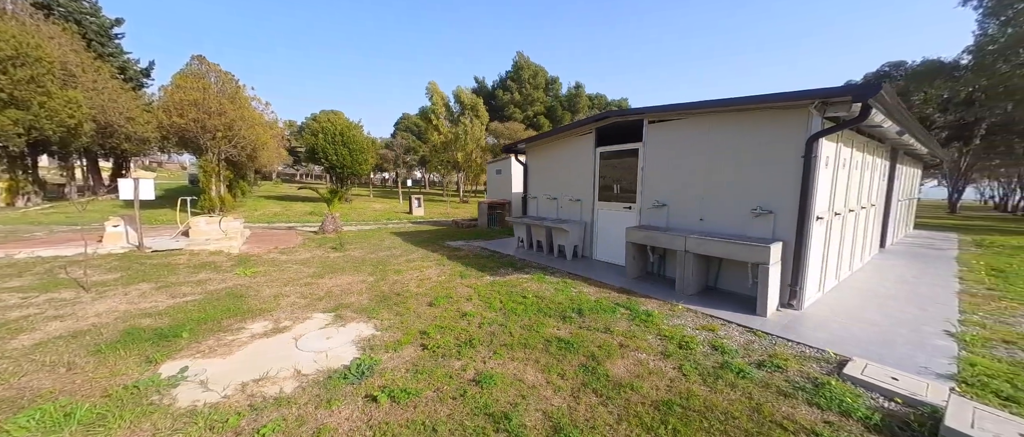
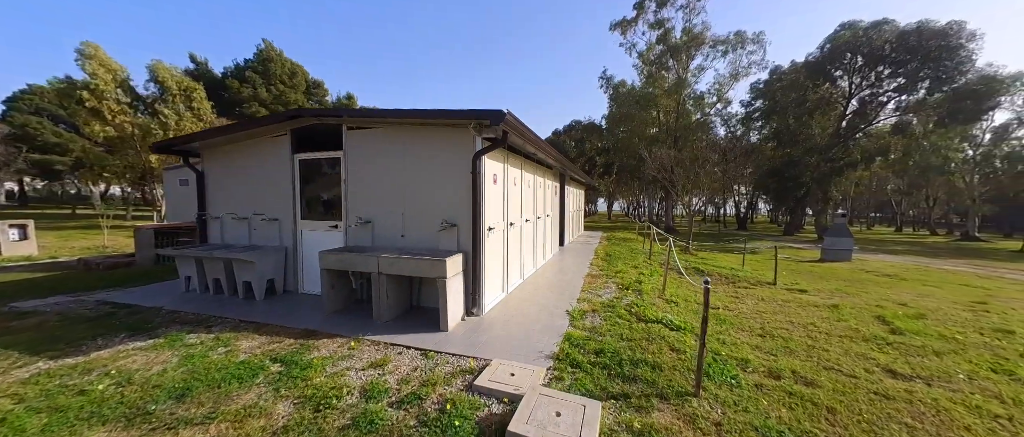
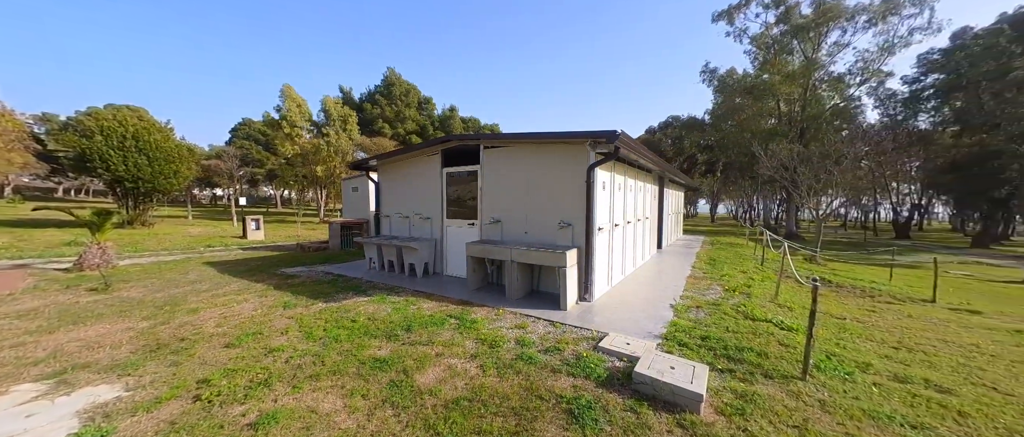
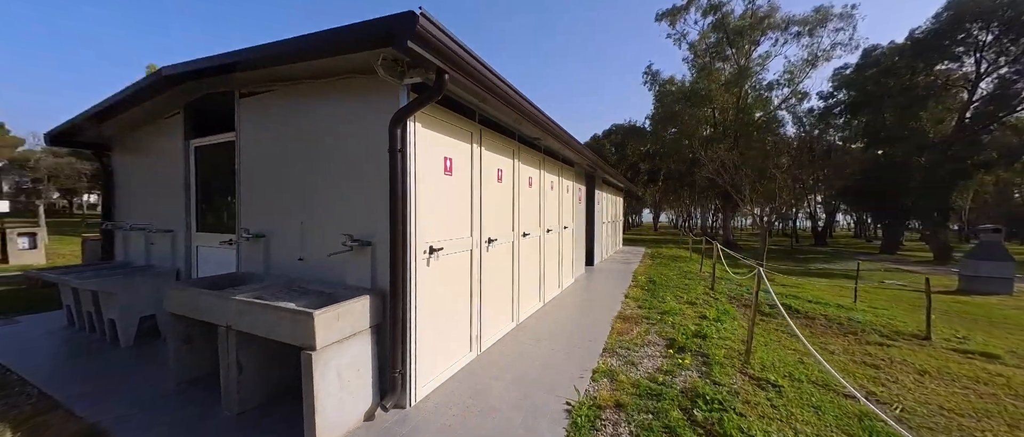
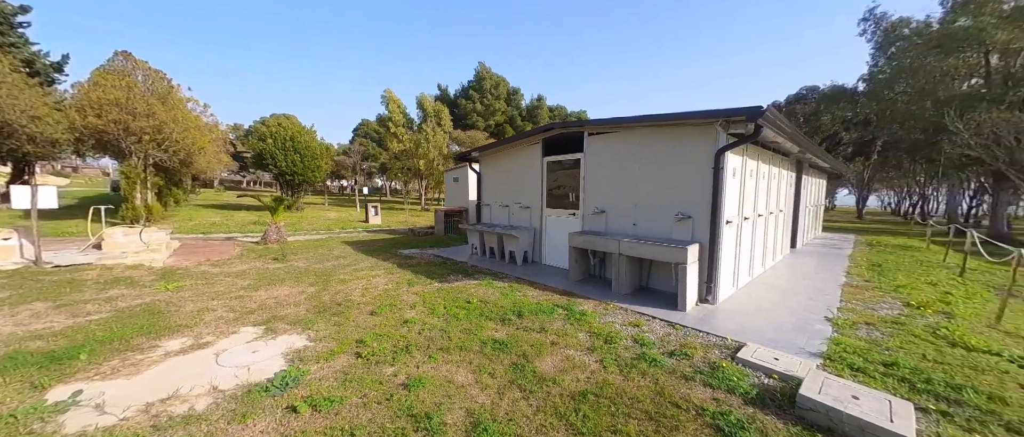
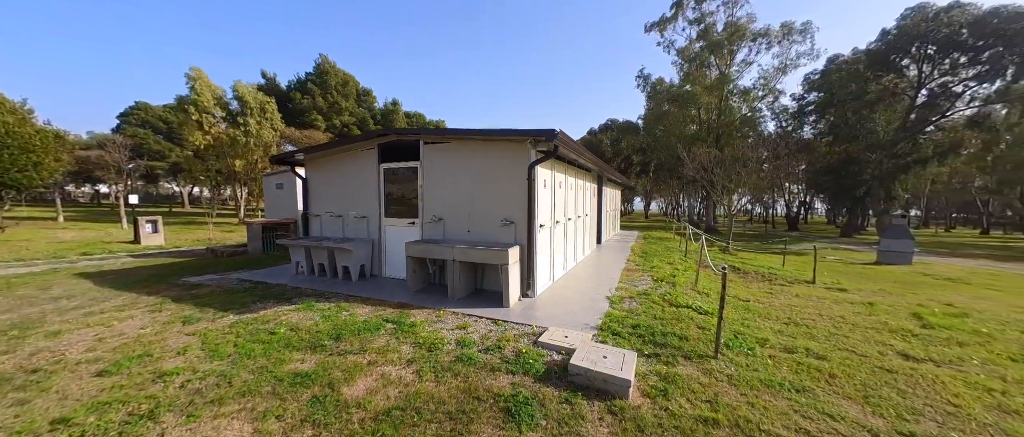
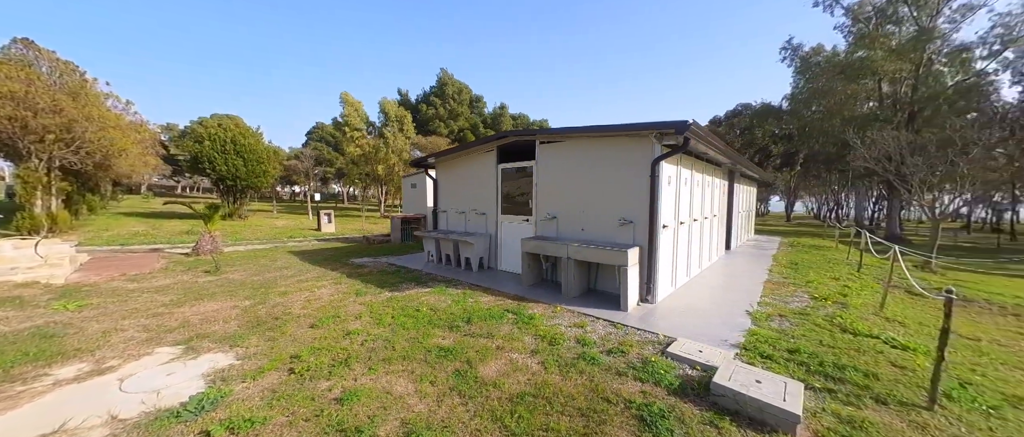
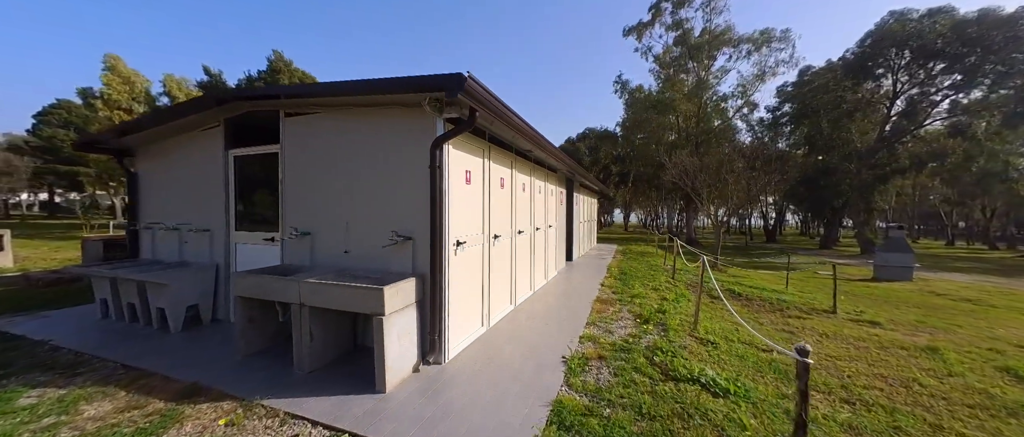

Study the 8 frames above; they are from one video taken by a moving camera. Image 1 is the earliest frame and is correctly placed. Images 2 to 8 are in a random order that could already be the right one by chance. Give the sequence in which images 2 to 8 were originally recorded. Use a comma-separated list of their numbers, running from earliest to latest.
5, 7, 3, 6, 2, 8, 4
